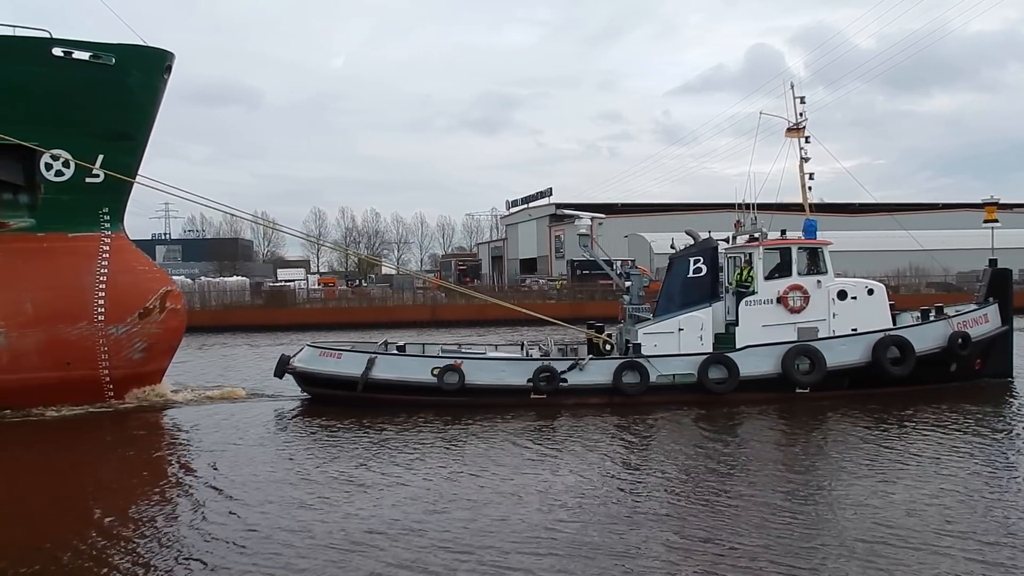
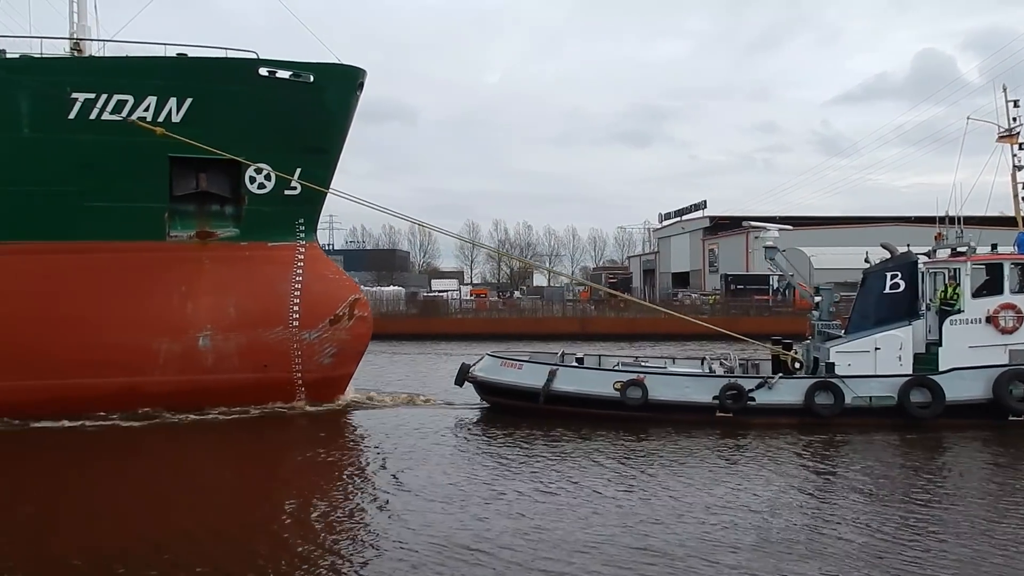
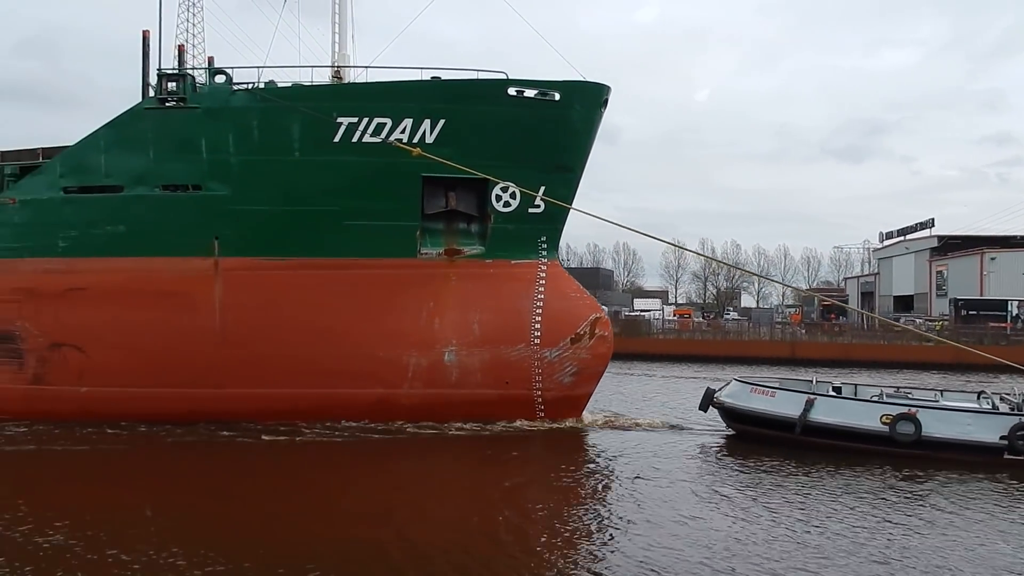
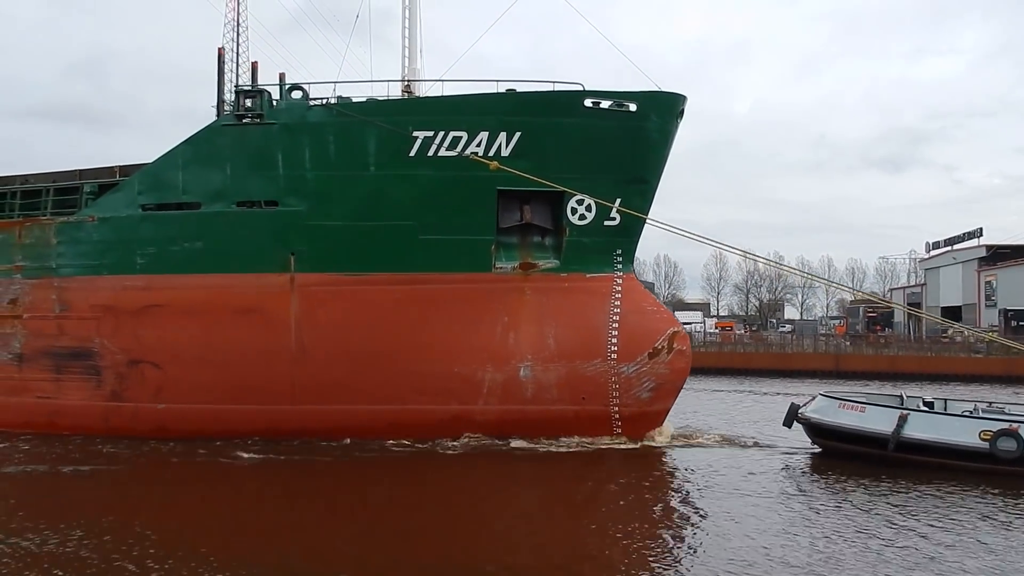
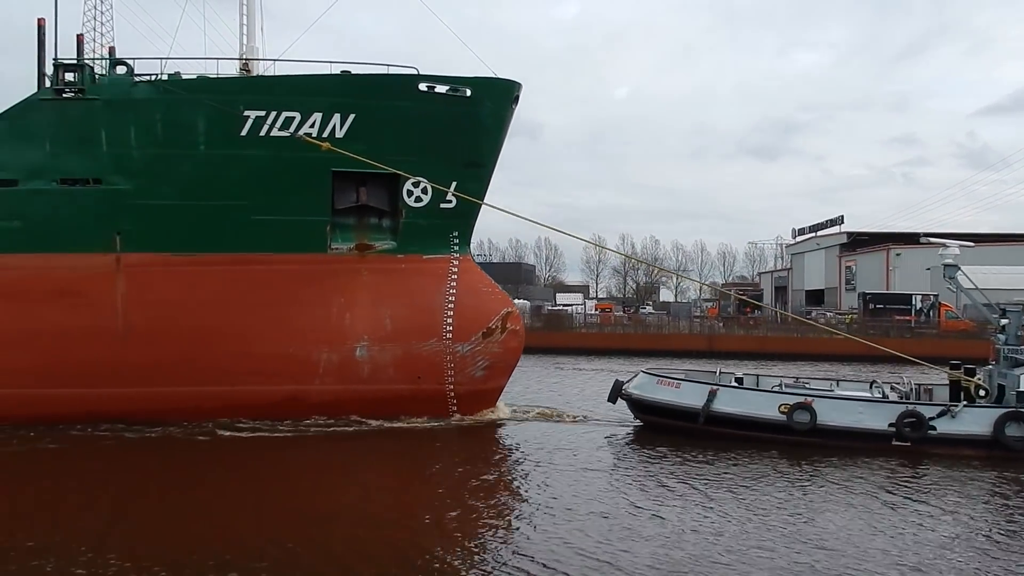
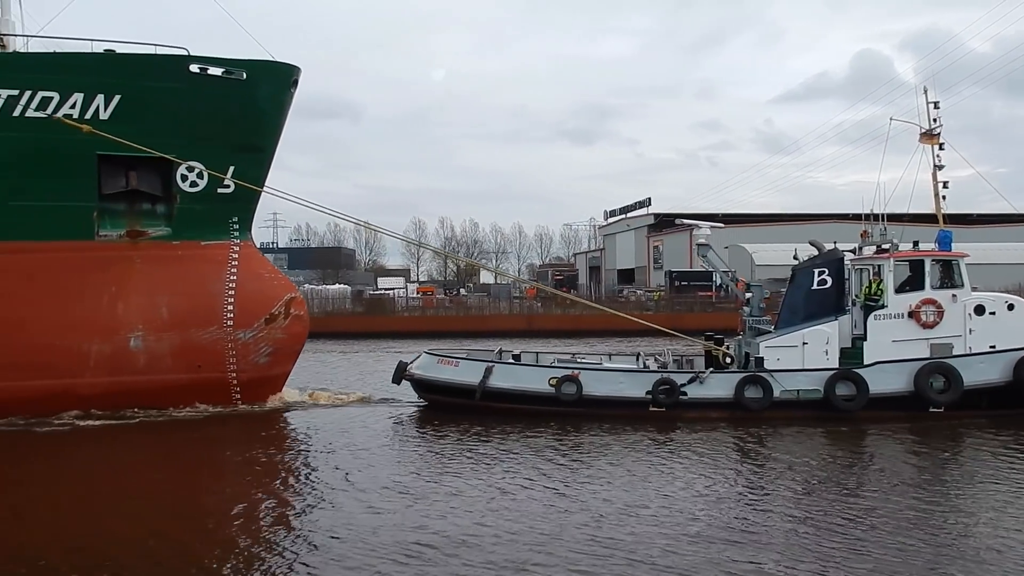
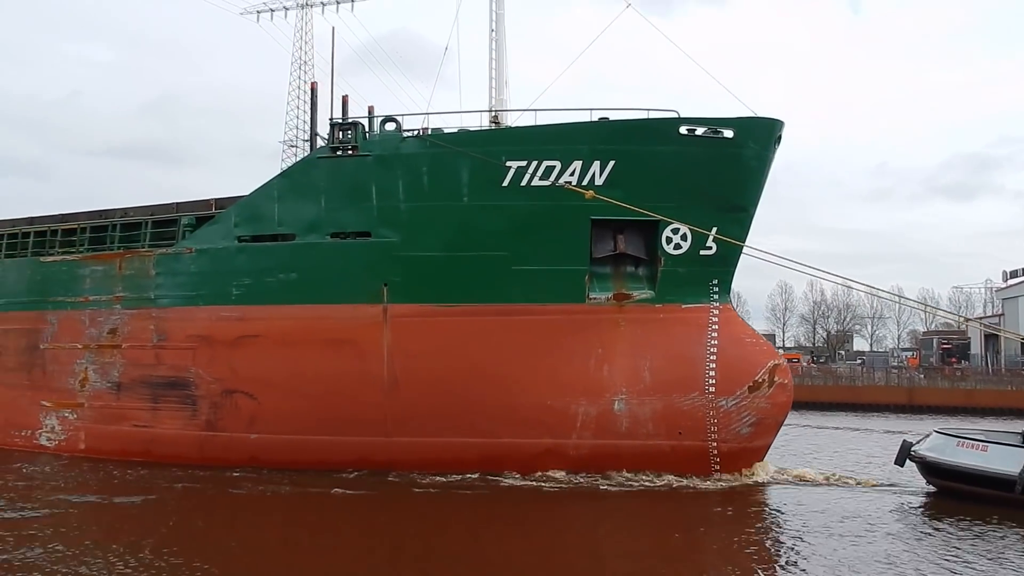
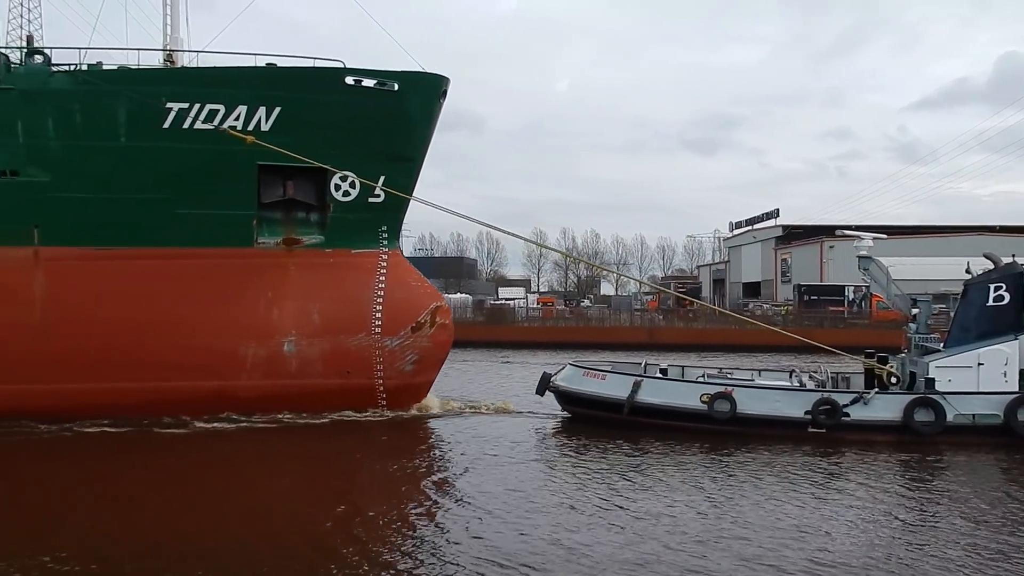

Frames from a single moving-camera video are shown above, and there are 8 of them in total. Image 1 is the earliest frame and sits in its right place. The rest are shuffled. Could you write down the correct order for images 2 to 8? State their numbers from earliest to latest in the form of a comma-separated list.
6, 2, 8, 5, 3, 4, 7
